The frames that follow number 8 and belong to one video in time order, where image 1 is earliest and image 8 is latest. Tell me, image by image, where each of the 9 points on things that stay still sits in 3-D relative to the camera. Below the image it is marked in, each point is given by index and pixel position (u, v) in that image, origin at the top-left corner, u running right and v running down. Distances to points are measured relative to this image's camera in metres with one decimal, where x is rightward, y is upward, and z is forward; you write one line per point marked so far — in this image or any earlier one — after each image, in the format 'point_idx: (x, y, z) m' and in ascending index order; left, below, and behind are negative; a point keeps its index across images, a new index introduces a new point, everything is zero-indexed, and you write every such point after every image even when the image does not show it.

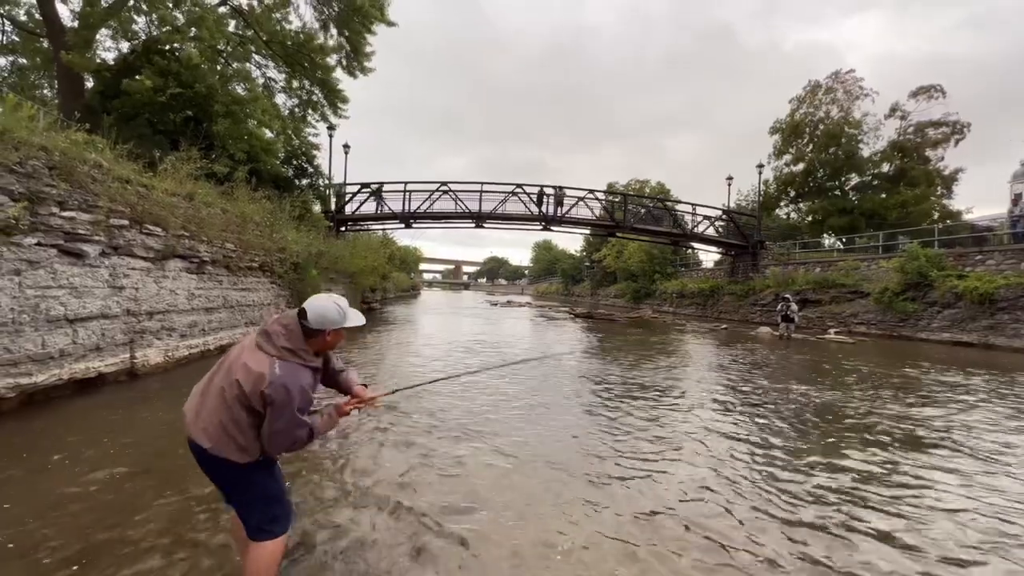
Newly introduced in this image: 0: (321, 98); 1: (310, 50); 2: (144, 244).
0: (-5.4, +5.7, +15.9) m
1: (-5.0, +6.2, +13.9) m
2: (-5.5, +0.7, +7.9) m
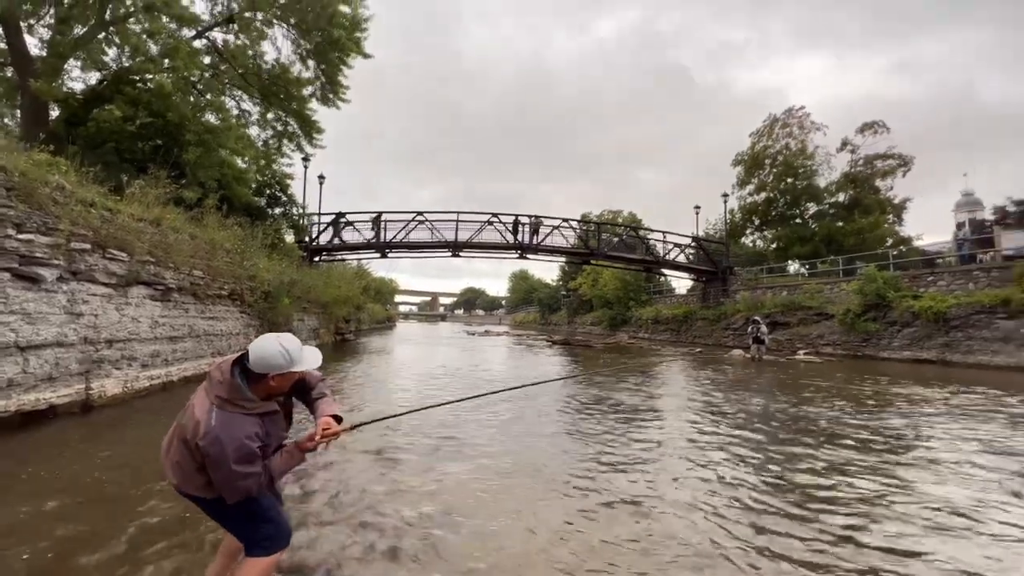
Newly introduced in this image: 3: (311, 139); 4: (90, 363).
0: (-6.2, +4.7, +15.9) m
1: (-5.8, +5.4, +14.0) m
2: (-5.8, +0.3, +7.6) m
3: (-6.0, +4.5, +16.0) m
4: (-5.8, -1.0, +7.3) m
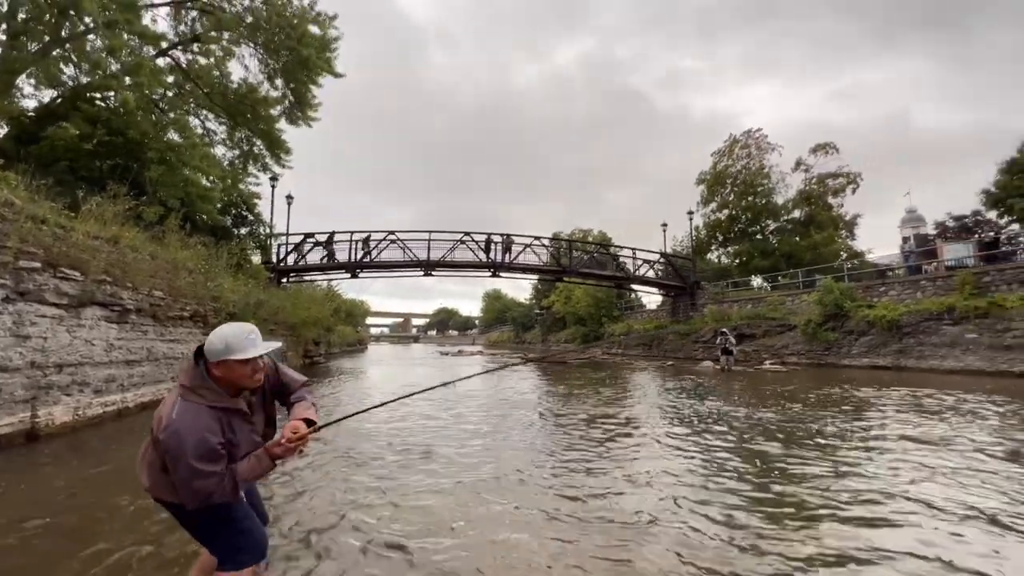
0: (-7.2, +4.0, +15.7) m
1: (-6.6, +4.8, +13.9) m
2: (-6.1, 0.0, +7.2) m
3: (-6.9, +3.8, +15.8) m
4: (-6.1, -1.3, +6.9) m
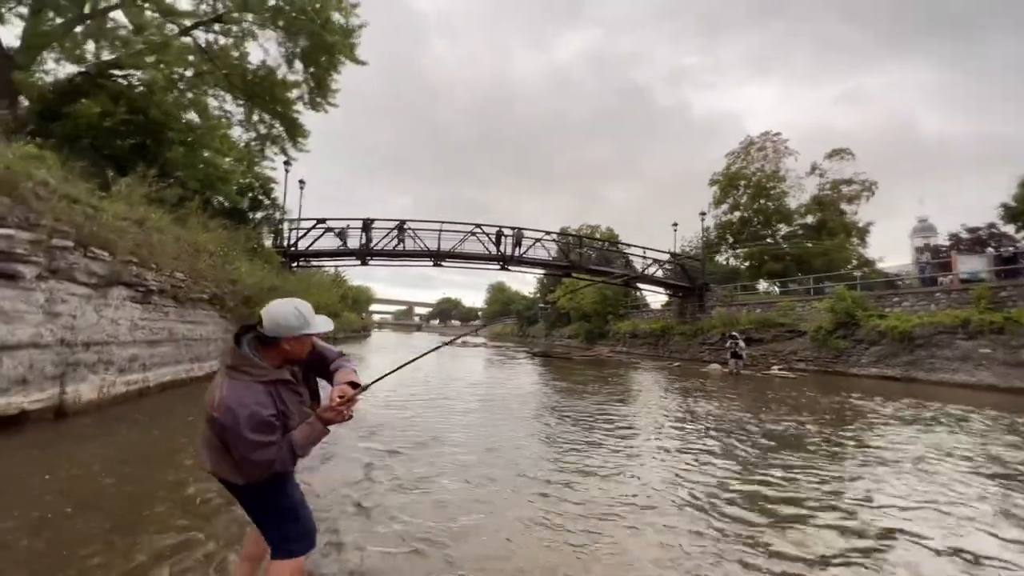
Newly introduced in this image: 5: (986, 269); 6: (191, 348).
0: (-6.8, +4.5, +15.7) m
1: (-6.2, +5.2, +13.8) m
2: (-5.9, +0.3, +7.3) m
3: (-6.5, +4.3, +15.8) m
4: (-5.9, -1.0, +7.0) m
5: (+13.8, +0.6, +15.7) m
6: (-6.3, -1.2, +10.5) m
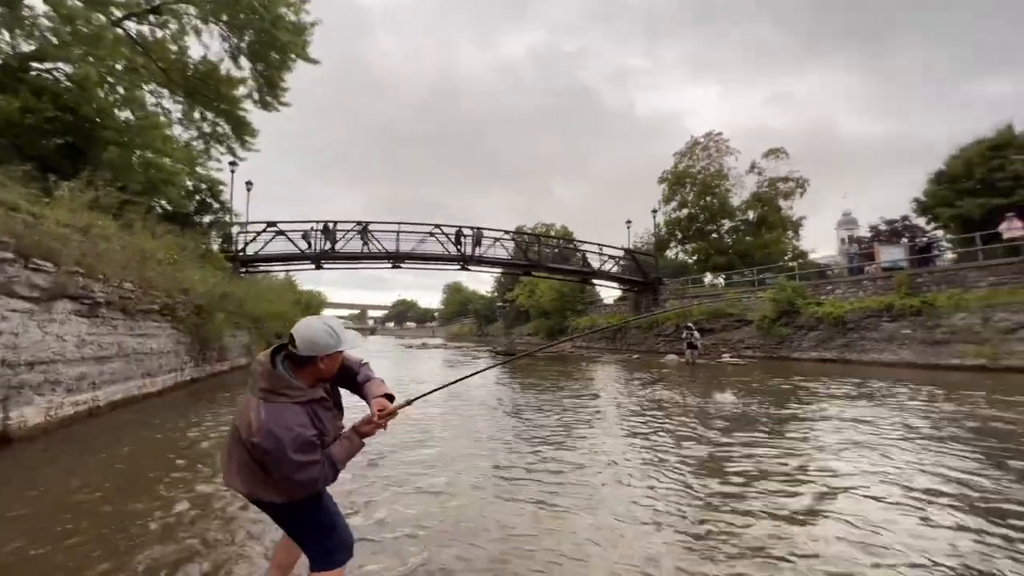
0: (-8.2, +4.3, +14.9) m
1: (-7.4, +5.0, +13.1) m
2: (-6.2, +0.1, +6.7) m
3: (-7.9, +4.1, +15.0) m
4: (-6.1, -1.2, +6.4) m
5: (+12.3, +1.0, +17.4) m
6: (-7.0, -1.4, +9.9) m
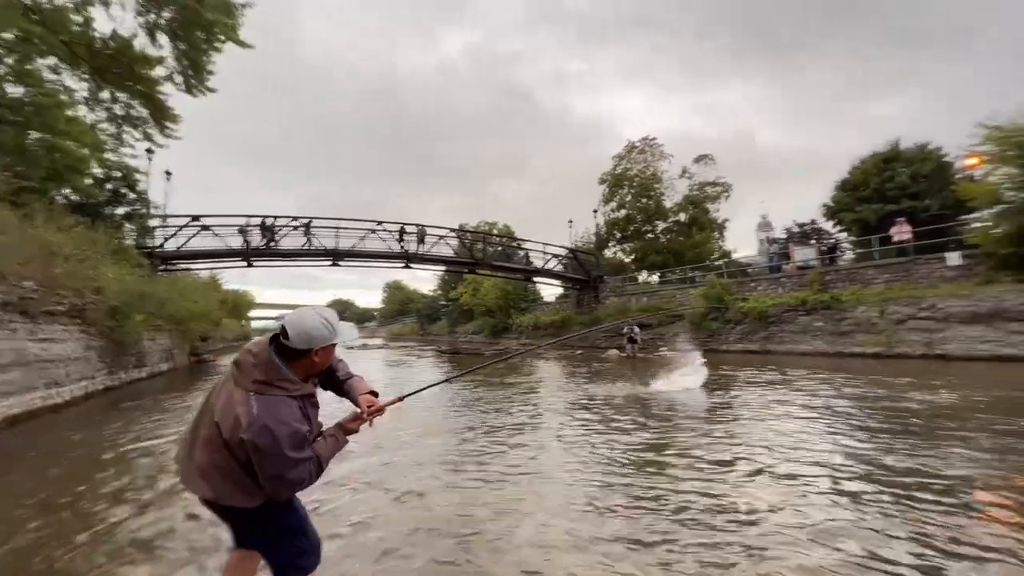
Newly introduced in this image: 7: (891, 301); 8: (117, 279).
0: (-9.8, +4.3, +13.5) m
1: (-8.7, +5.0, +11.8) m
2: (-6.6, +0.1, +5.7) m
3: (-9.5, +4.1, +13.7) m
4: (-6.4, -1.2, +5.4) m
5: (+10.1, +1.1, +19.0) m
6: (-7.8, -1.4, +8.7) m
7: (+11.4, -0.4, +16.0) m
8: (-8.7, +0.2, +11.3) m
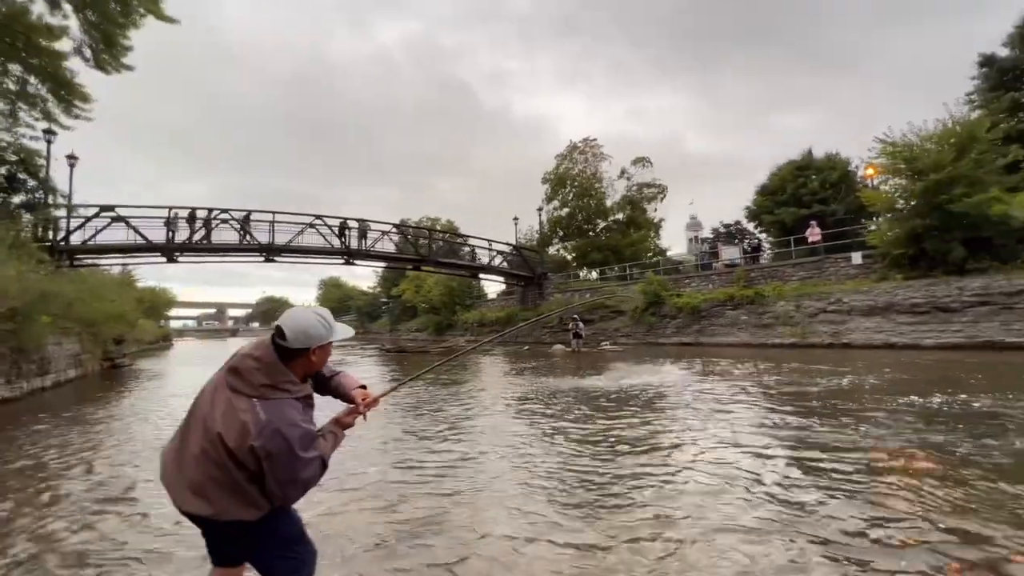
0: (-11.1, +4.4, +11.8) m
1: (-9.8, +5.1, +10.3) m
2: (-6.7, +0.1, +4.6) m
3: (-10.9, +4.2, +12.0) m
4: (-6.6, -1.2, +4.3) m
5: (+7.8, +1.3, +20.3) m
6: (-8.4, -1.4, +7.4) m
7: (+9.5, -0.3, +17.4) m
8: (-9.7, +0.2, +9.9) m
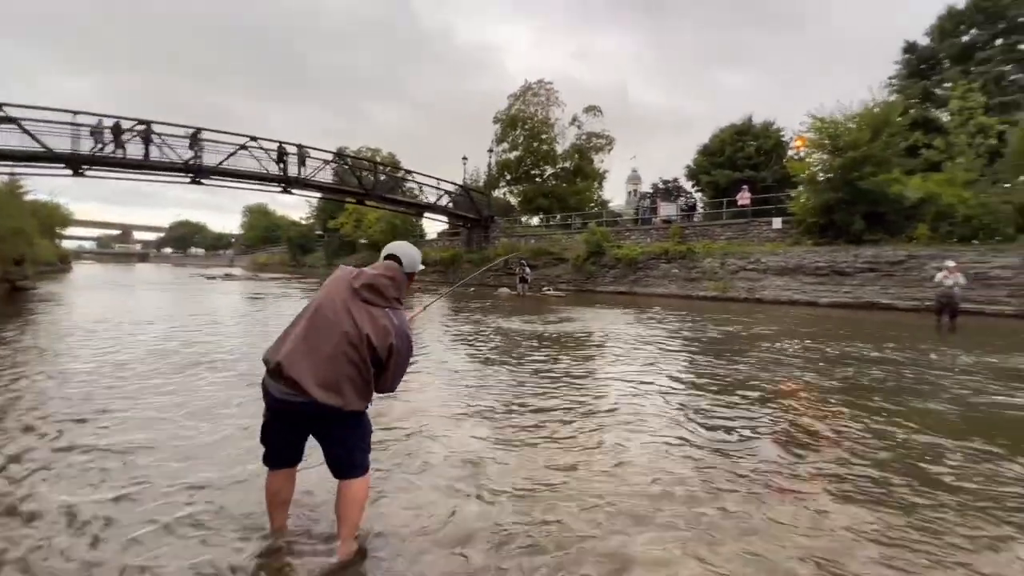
0: (-11.9, +6.2, +10.2) m
1: (-10.4, +6.7, +8.8) m
2: (-7.1, +0.9, +4.0) m
3: (-11.8, +6.0, +10.4) m
4: (-7.0, -0.4, +3.9) m
5: (+5.6, +3.1, +21.1) m
6: (-9.2, -0.1, +6.7) m
7: (+7.5, +1.1, +18.7) m
8: (-10.6, +1.8, +8.9) m
